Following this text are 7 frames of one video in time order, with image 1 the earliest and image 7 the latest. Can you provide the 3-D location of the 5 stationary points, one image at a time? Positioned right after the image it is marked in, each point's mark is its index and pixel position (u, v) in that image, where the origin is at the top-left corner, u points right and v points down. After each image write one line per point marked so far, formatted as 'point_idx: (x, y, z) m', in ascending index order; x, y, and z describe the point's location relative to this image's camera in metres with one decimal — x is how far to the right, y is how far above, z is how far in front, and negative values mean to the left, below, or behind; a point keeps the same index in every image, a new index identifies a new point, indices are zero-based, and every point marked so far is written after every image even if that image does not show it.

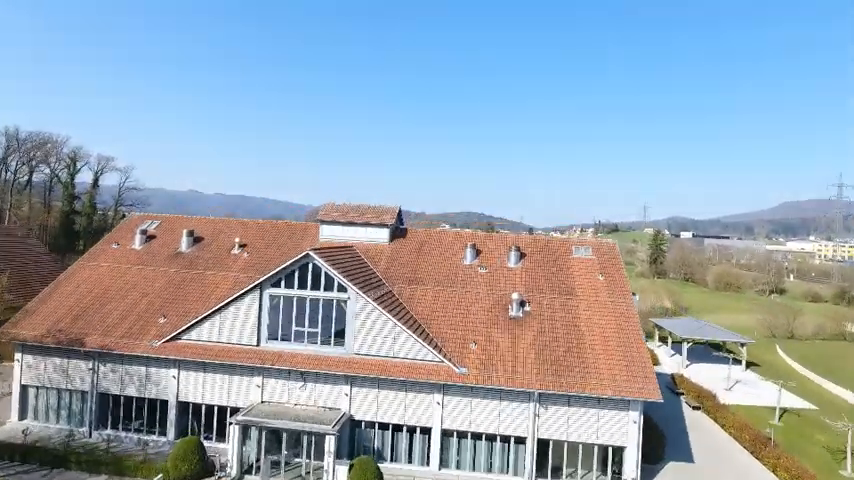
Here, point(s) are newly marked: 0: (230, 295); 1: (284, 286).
0: (-7.2, -2.0, +19.6) m
1: (-4.5, -1.5, +17.0) m
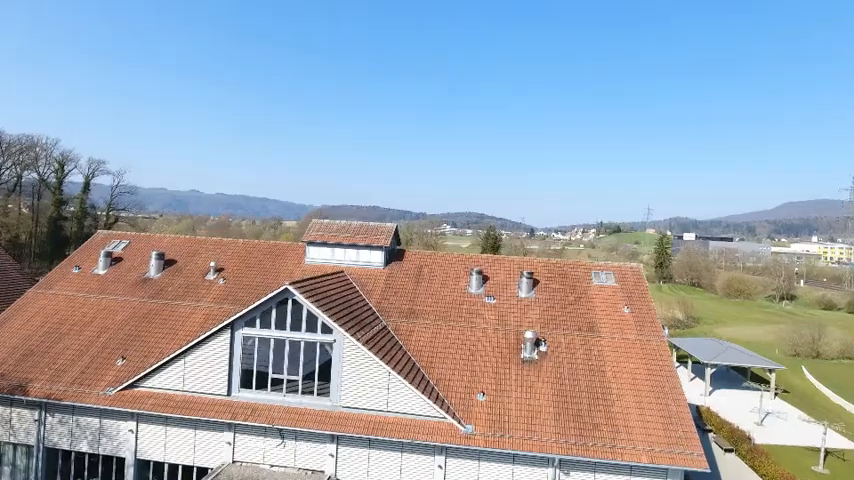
0: (-7.2, -2.9, +17.1) m
1: (-4.5, -2.3, +14.5) m
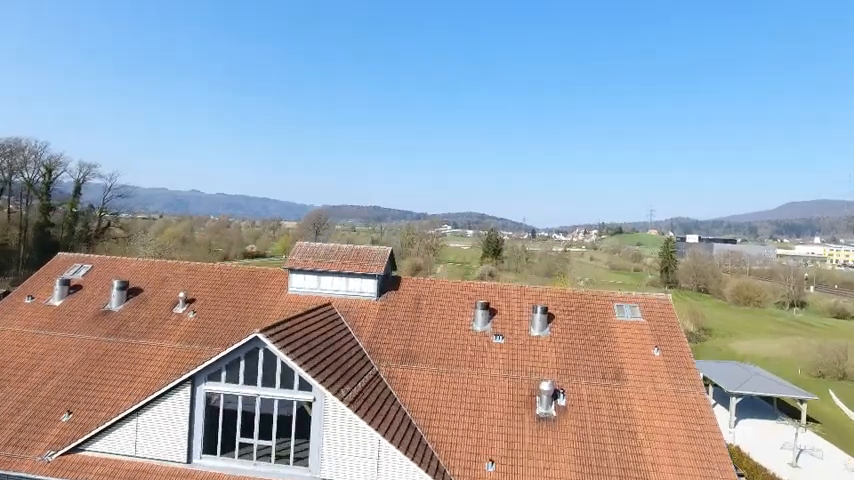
0: (-7.2, -3.7, +14.8) m
1: (-4.6, -3.2, +12.2) m
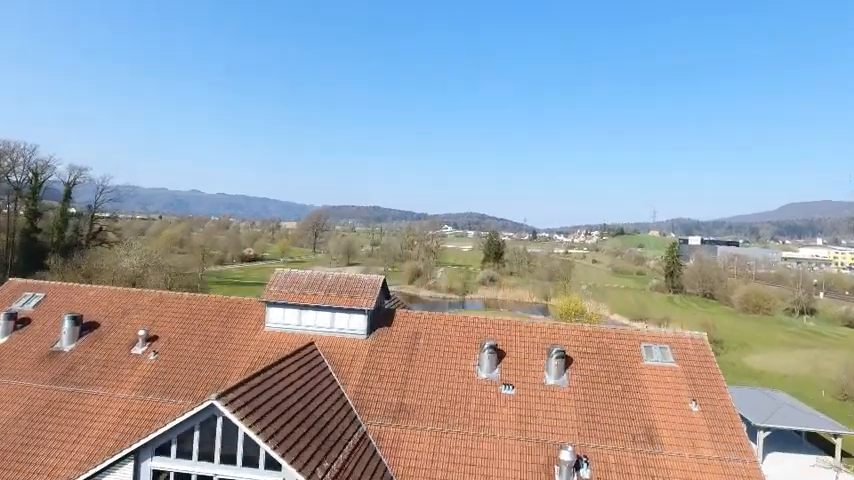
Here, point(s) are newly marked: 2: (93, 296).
0: (-7.3, -4.5, +12.5) m
1: (-4.7, -4.0, +10.0) m
2: (-10.3, -1.7, +16.6) m
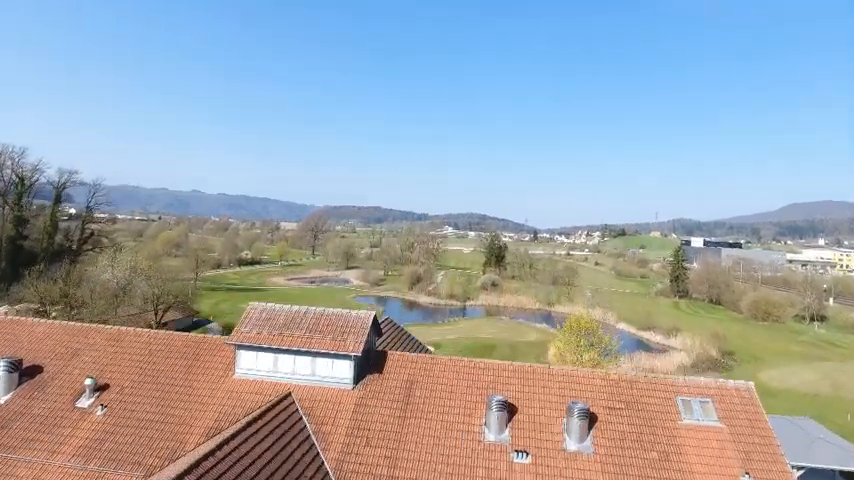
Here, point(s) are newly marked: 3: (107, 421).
0: (-7.4, -5.3, +10.3) m
1: (-4.7, -4.8, +7.8) m
2: (-10.3, -2.5, +14.4) m
3: (-7.2, -4.3, +11.7) m
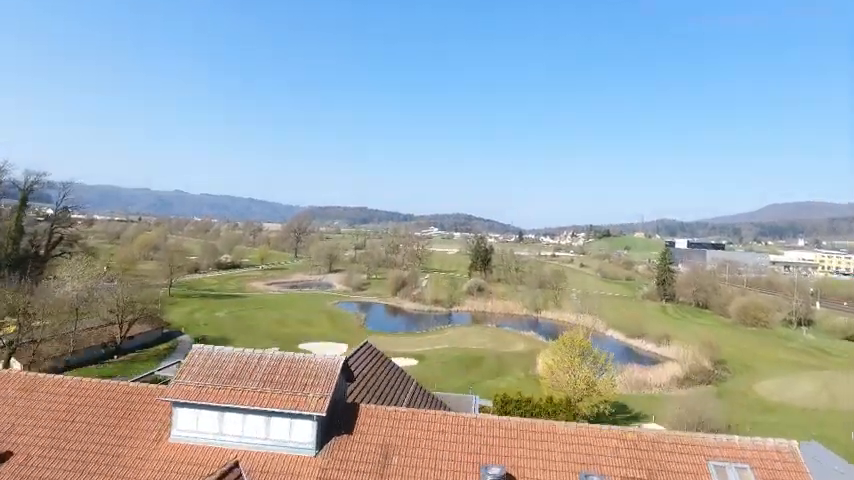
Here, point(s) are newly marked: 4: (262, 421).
0: (-7.7, -5.9, +7.9) m
1: (-5.0, -5.4, +5.4) m
2: (-10.8, -3.1, +11.8) m
3: (-7.5, -4.9, +9.3) m
4: (-3.4, -3.6, +10.8) m
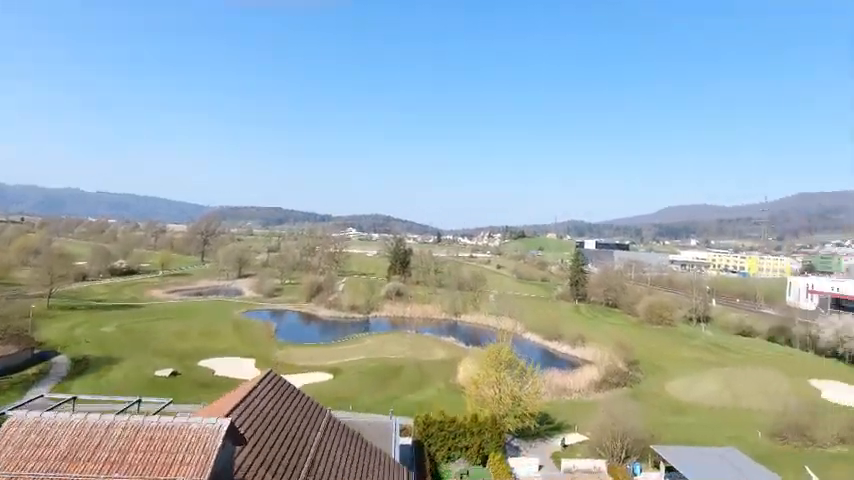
0: (-8.7, -6.3, +4.1) m
1: (-5.6, -5.8, +2.0) m
2: (-12.4, -3.6, +7.6) m
3: (-8.8, -5.3, +5.5) m
4: (-4.9, -3.9, +7.6) m
